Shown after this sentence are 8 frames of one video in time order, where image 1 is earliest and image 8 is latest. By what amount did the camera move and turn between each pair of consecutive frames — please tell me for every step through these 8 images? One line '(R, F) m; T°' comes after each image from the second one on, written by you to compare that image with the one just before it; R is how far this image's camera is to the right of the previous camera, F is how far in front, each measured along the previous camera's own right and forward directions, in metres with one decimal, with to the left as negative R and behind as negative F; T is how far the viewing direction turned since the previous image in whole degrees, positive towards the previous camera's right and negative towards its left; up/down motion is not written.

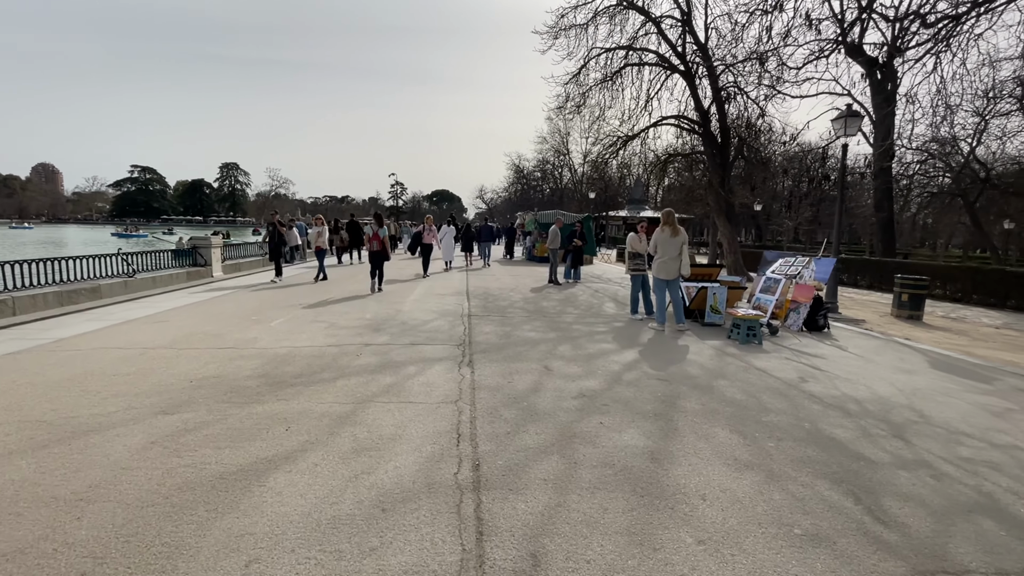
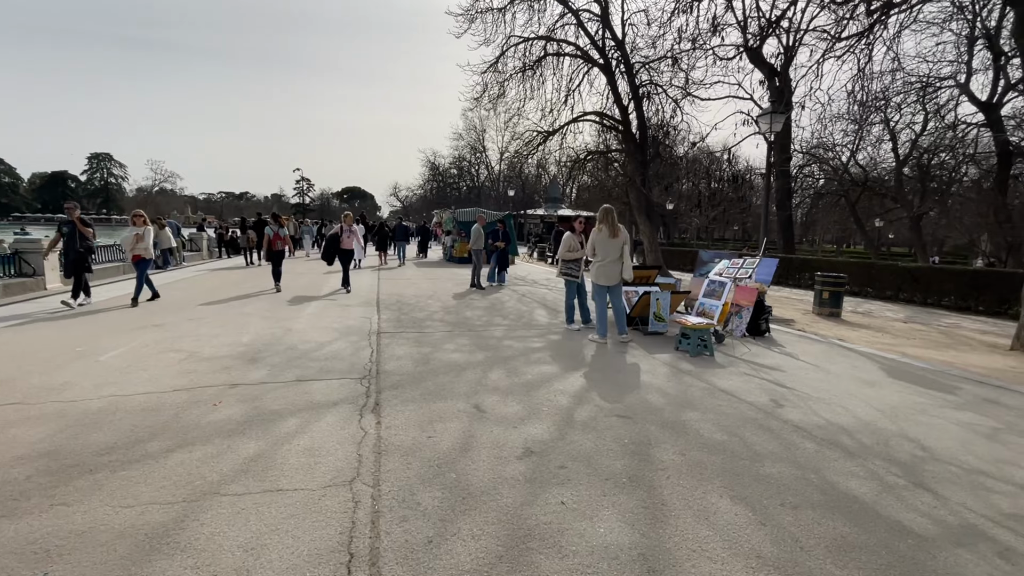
(0.0, +1.3) m; +10°
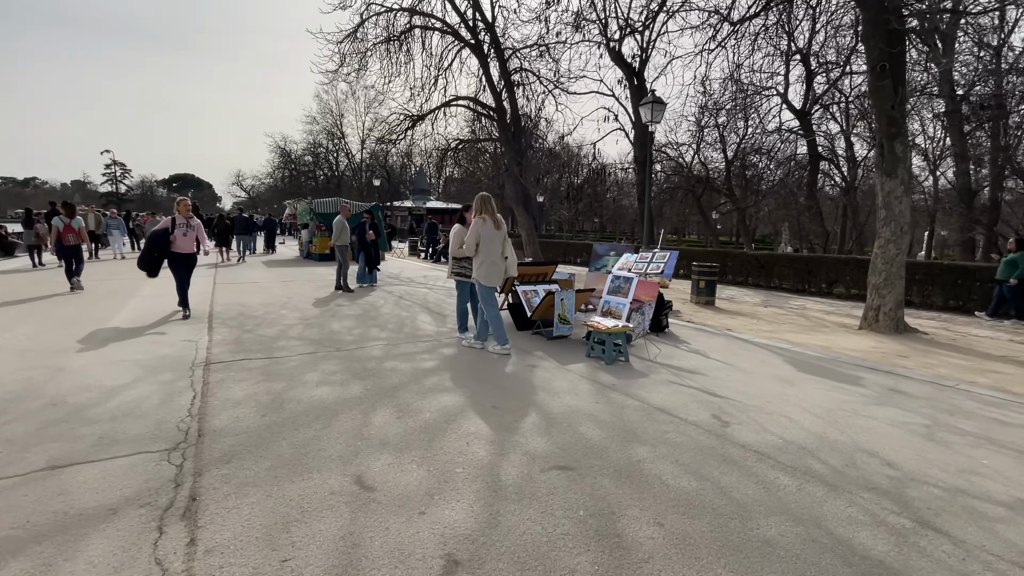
(-0.2, +1.3) m; +15°
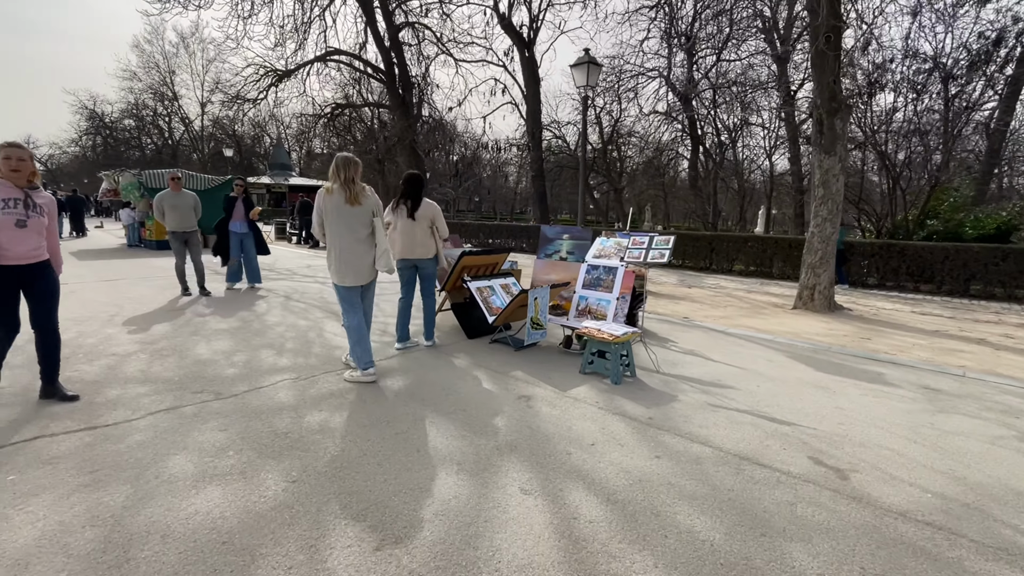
(-0.9, +1.8) m; +15°
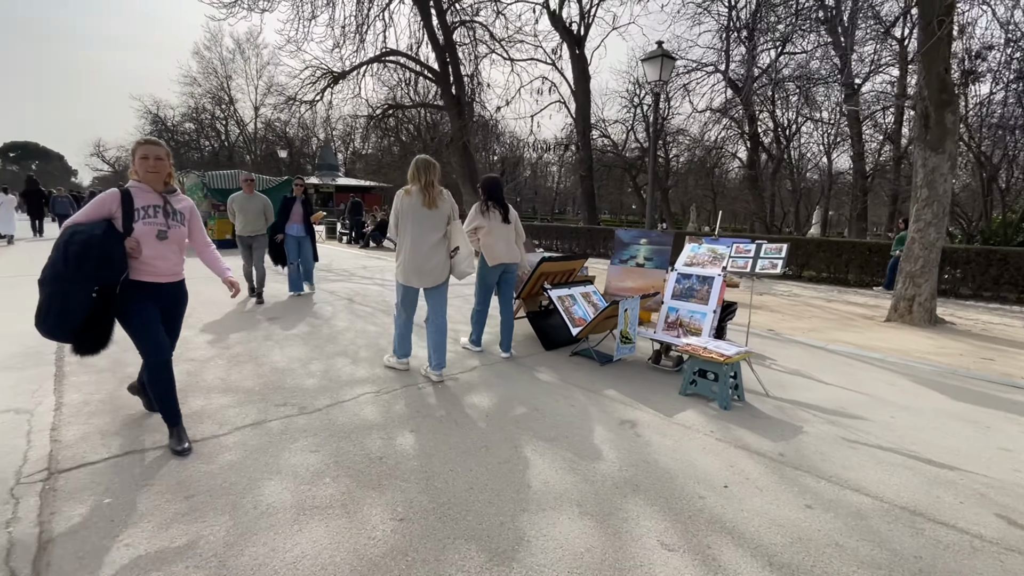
(-0.5, +0.3) m; -4°
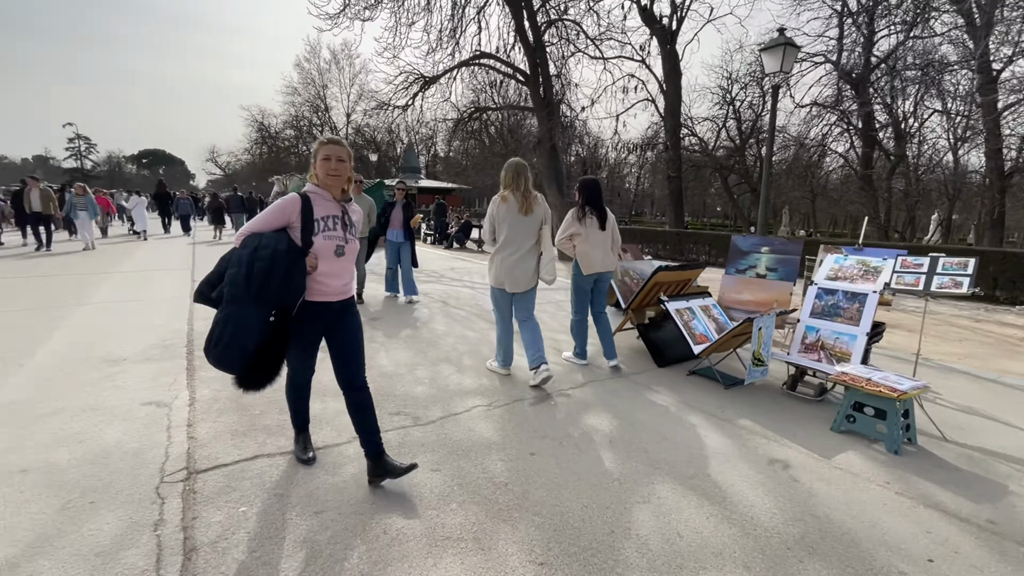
(-0.4, +0.3) m; -8°
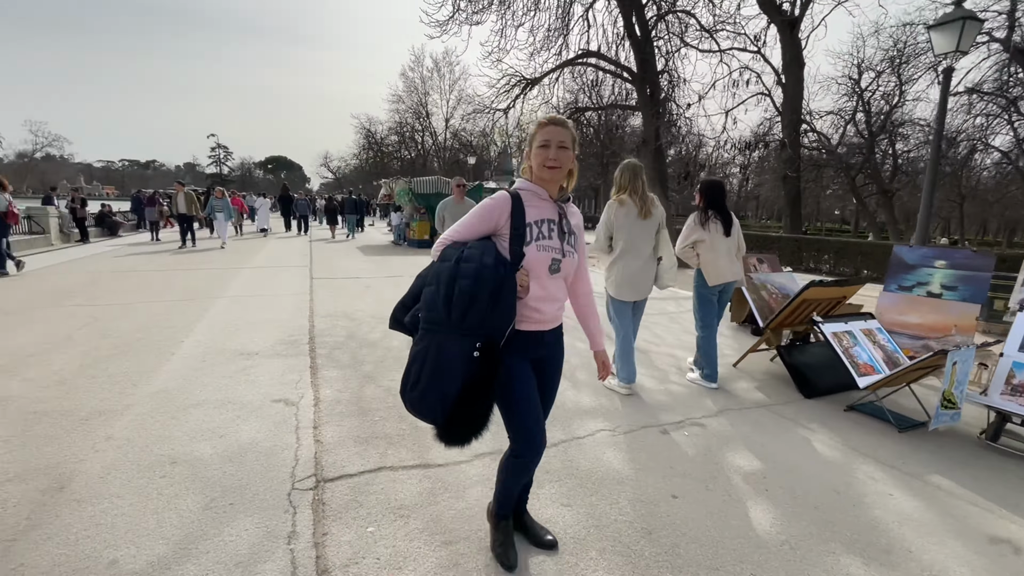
(-0.3, +0.3) m; -10°
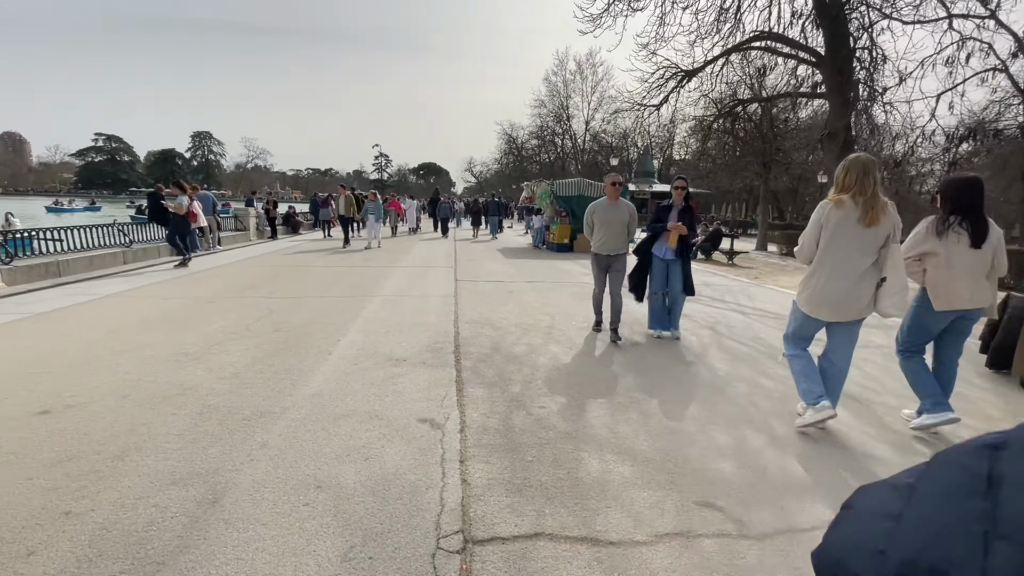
(-0.4, +0.6) m; -15°
